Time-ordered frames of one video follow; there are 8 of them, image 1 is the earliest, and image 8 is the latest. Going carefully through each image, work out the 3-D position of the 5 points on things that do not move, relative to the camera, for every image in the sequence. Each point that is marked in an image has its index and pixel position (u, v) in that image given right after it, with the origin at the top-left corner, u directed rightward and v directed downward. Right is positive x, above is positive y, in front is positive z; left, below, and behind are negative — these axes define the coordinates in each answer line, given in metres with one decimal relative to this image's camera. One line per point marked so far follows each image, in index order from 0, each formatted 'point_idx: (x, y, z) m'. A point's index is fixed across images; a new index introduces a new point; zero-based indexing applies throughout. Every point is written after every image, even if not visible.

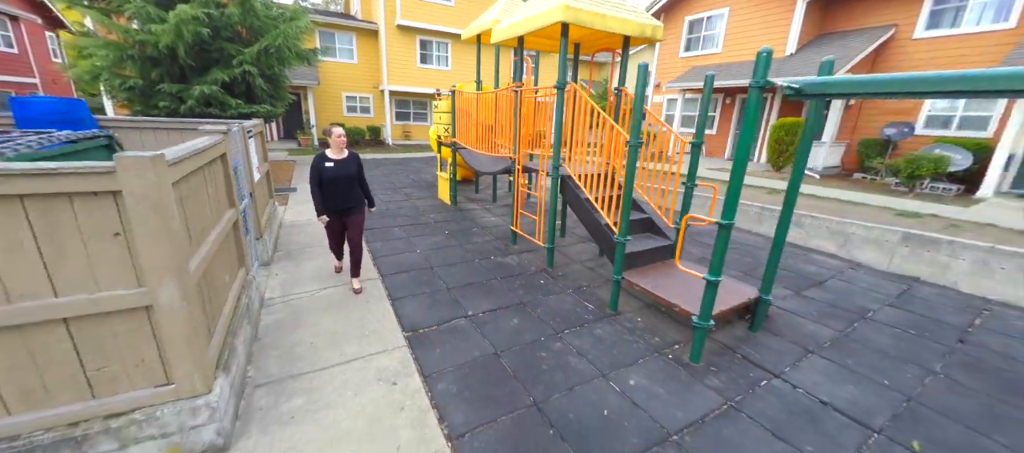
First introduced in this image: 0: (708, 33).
0: (+6.0, +6.0, +11.1) m
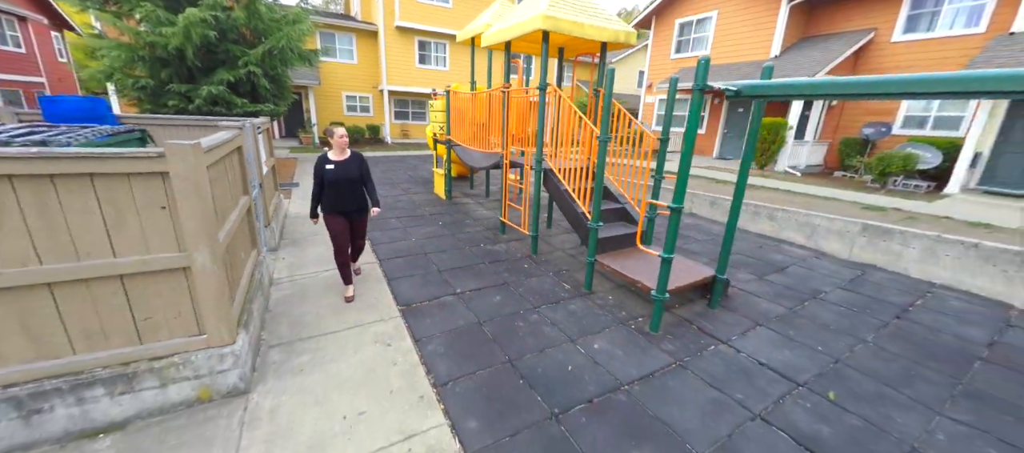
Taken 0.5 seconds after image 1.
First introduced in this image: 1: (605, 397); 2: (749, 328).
0: (+5.9, +6.1, +11.5) m
1: (+0.6, -1.0, +2.1) m
2: (+1.9, -0.8, +3.0) m
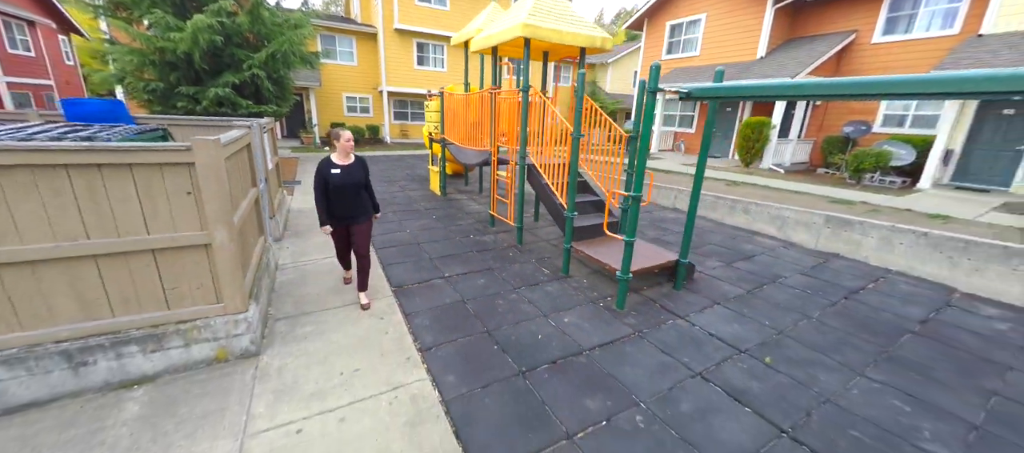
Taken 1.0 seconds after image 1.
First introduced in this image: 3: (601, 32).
0: (+5.7, +6.2, +11.8) m
1: (+0.4, -0.9, +2.5) m
2: (+1.8, -0.7, +3.3) m
3: (+1.0, +2.3, +4.3) m
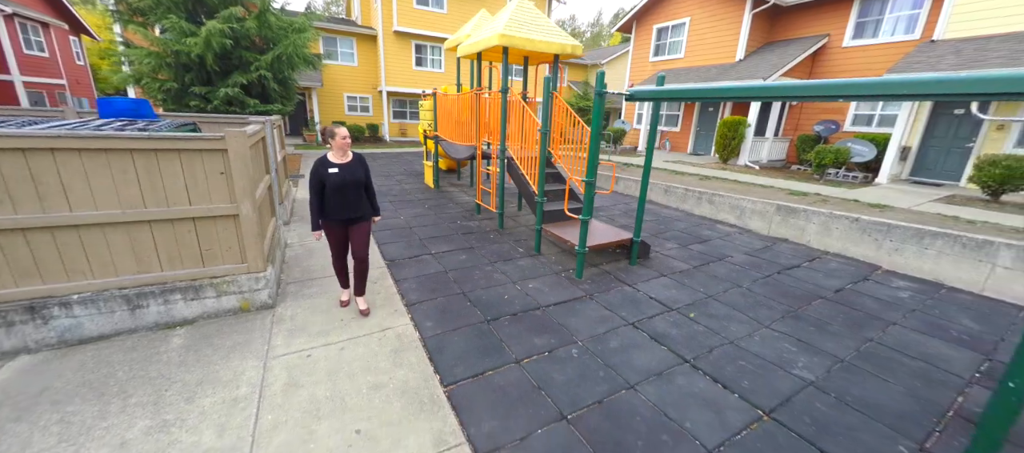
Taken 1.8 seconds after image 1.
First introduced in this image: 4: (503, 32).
0: (+5.5, +6.4, +12.3) m
1: (+0.1, -0.7, +3.0) m
2: (+1.5, -0.5, +3.8) m
3: (+0.8, +2.5, +4.8) m
4: (-0.1, +2.4, +4.4) m
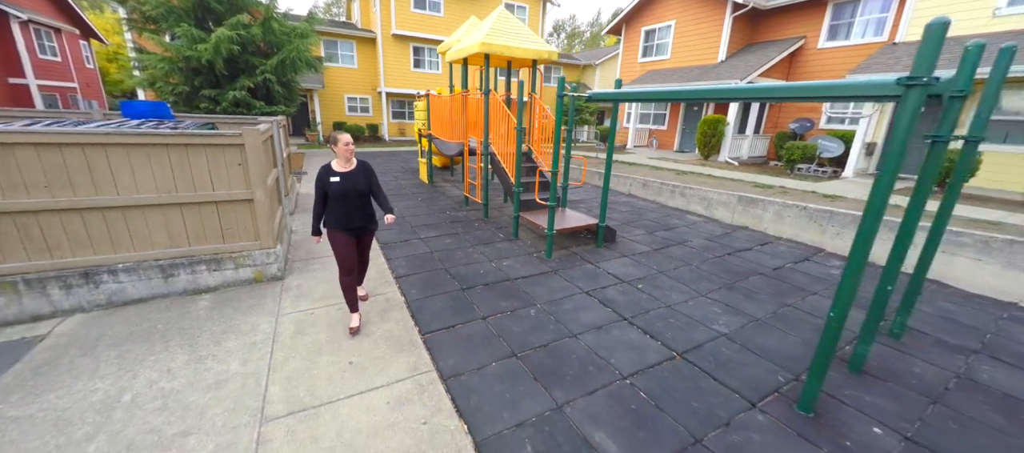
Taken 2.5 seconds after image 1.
0: (+5.2, +6.5, +12.8) m
1: (-0.1, -0.5, +3.5) m
2: (+1.2, -0.4, +4.4) m
3: (+0.5, +2.6, +5.3) m
4: (-0.4, +2.5, +4.9) m
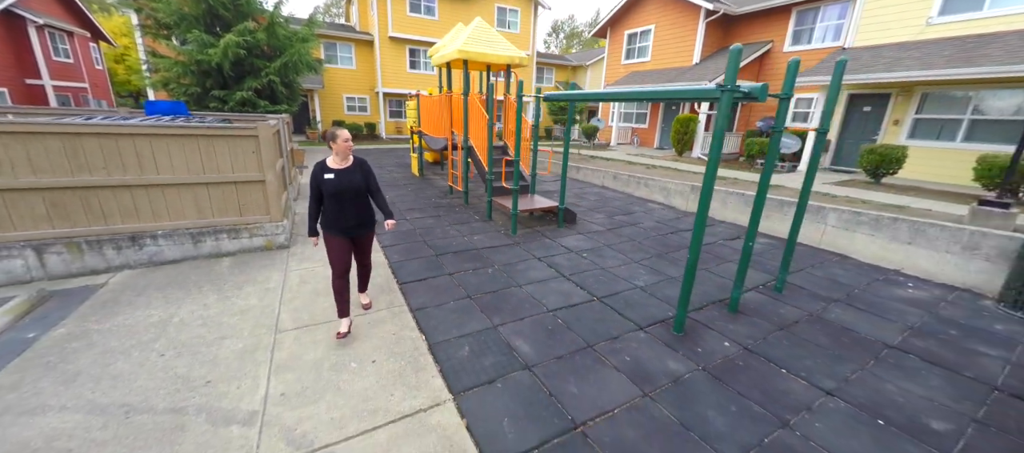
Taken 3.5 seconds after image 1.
0: (+4.8, +6.8, +13.5) m
1: (-0.6, -0.3, +4.3) m
2: (+0.8, -0.1, +5.1) m
3: (+0.1, +2.9, +6.1) m
4: (-0.8, +2.8, +5.7) m
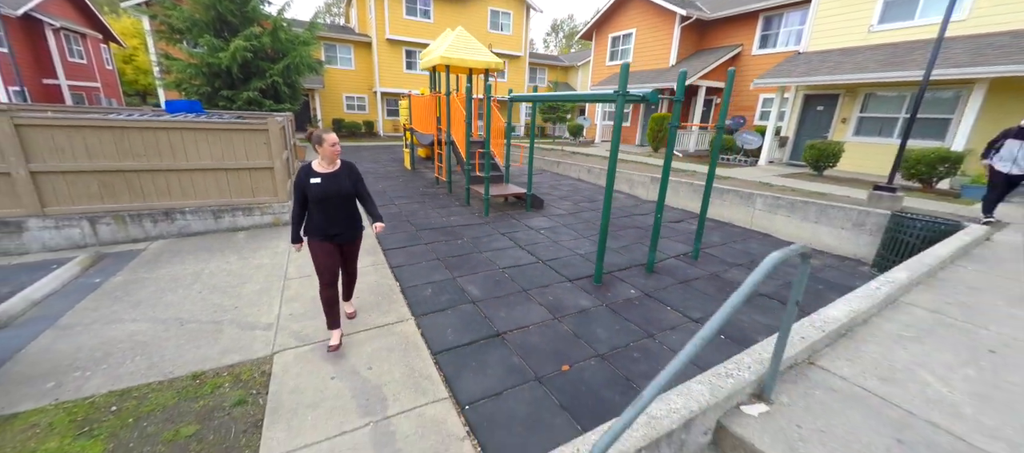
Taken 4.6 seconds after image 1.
0: (+4.4, +7.1, +14.3) m
1: (-1.0, 0.0, +5.1) m
2: (+0.4, +0.2, +5.9) m
3: (-0.3, +3.2, +6.9) m
4: (-1.2, +3.1, +6.5) m
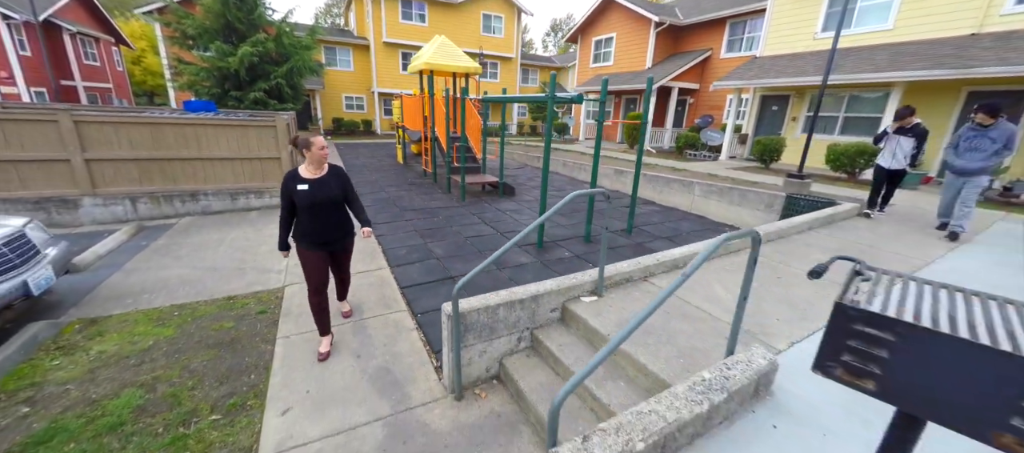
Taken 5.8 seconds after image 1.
0: (+4.0, +7.4, +15.2) m
1: (-1.5, +0.3, +6.0) m
2: (-0.1, +0.5, +6.8) m
3: (-0.8, +3.5, +7.8) m
4: (-1.7, +3.4, +7.4) m
